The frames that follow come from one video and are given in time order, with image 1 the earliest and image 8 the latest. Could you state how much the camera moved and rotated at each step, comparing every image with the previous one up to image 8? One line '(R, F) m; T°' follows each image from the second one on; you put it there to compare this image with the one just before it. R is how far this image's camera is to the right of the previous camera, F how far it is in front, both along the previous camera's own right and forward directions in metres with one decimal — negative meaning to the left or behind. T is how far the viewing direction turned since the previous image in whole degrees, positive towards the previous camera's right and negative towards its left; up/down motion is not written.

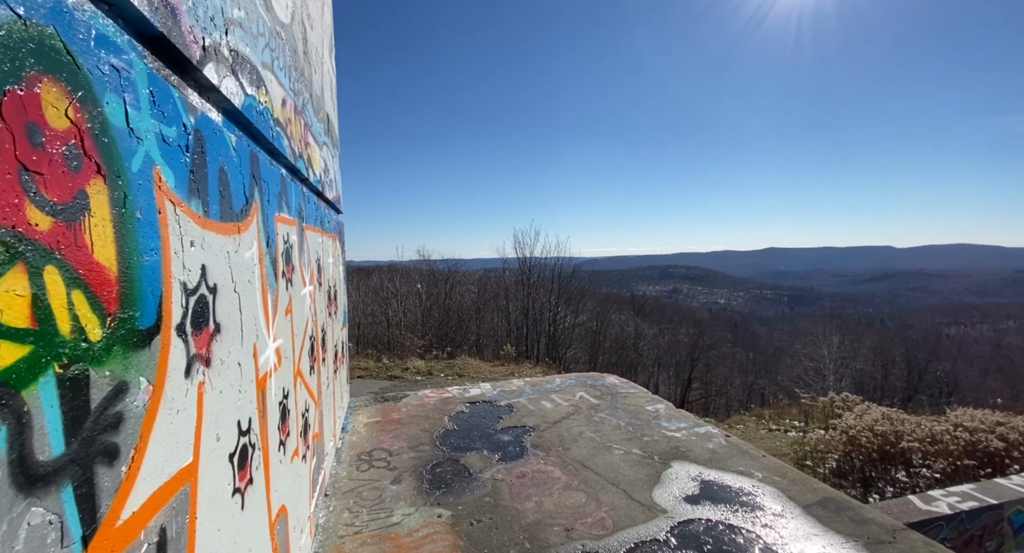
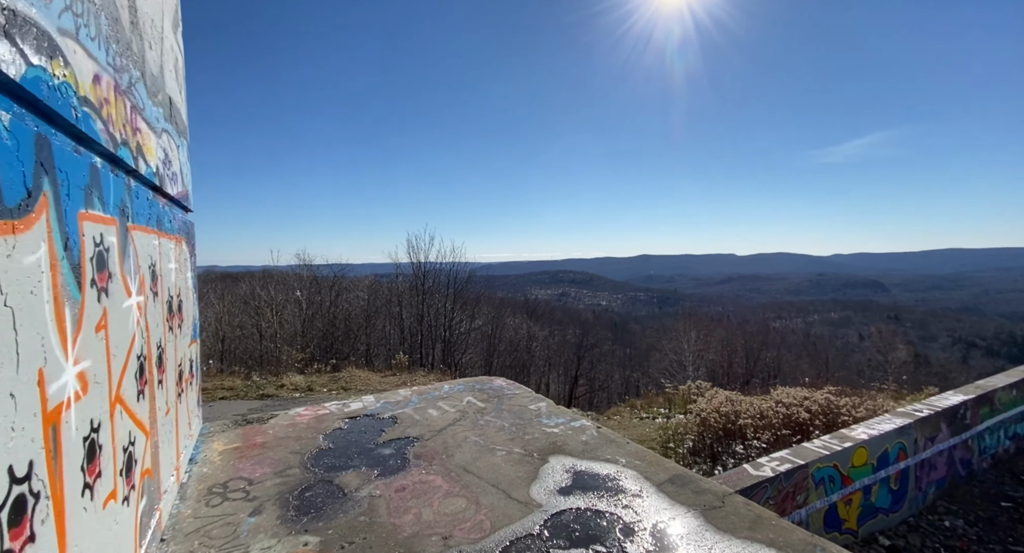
(0.0, 0.0) m; +14°
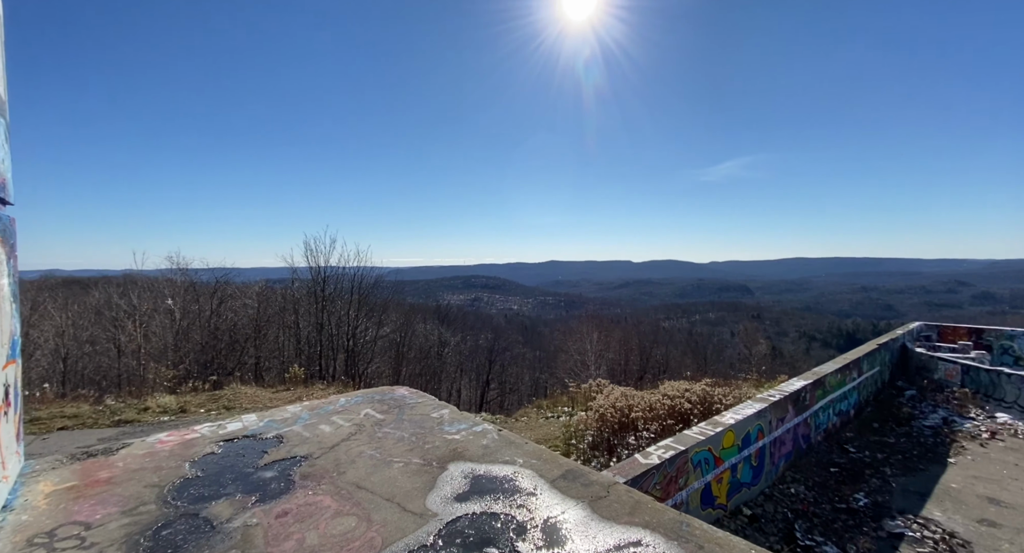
(0.0, 0.0) m; +12°
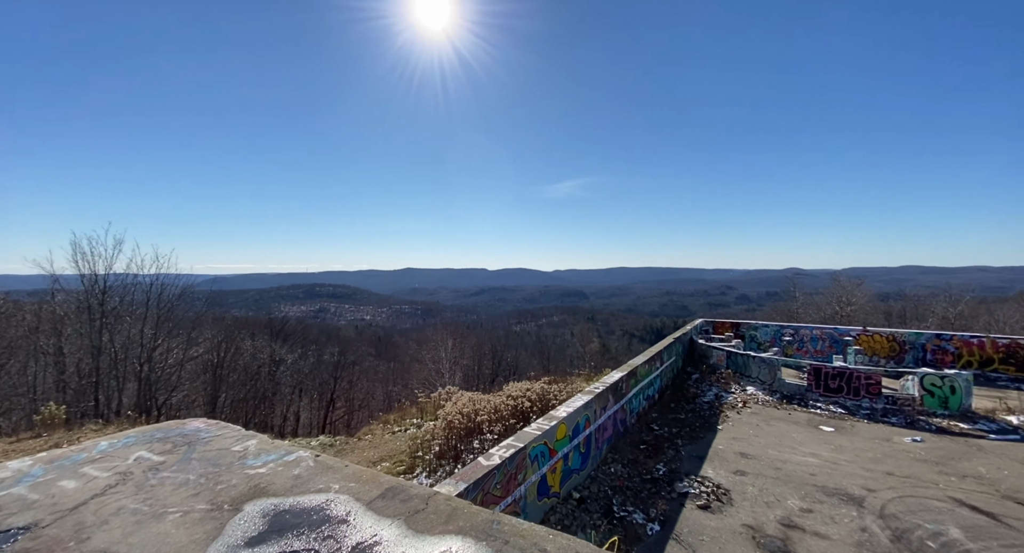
(+0.1, 0.0) m; +20°
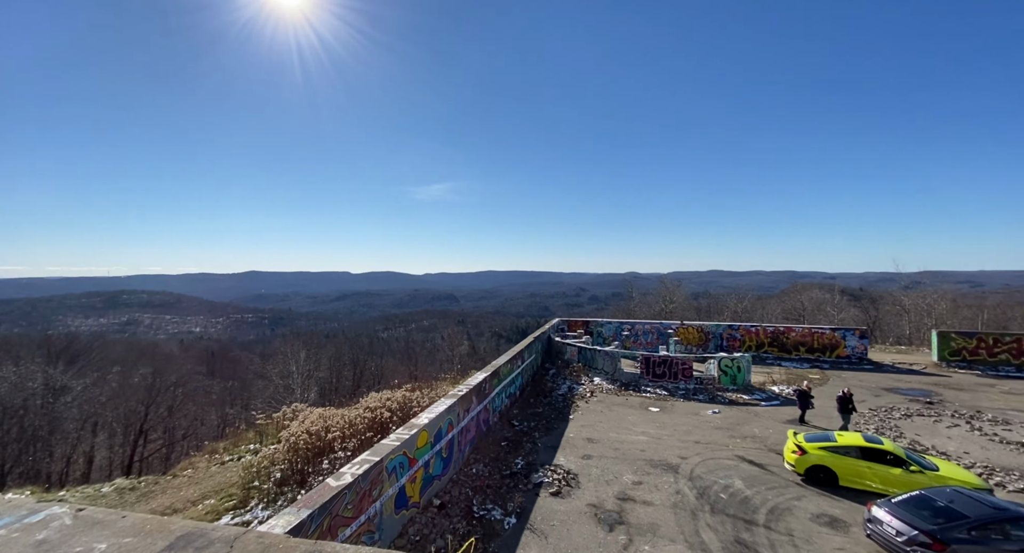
(-0.4, +0.1) m; +18°
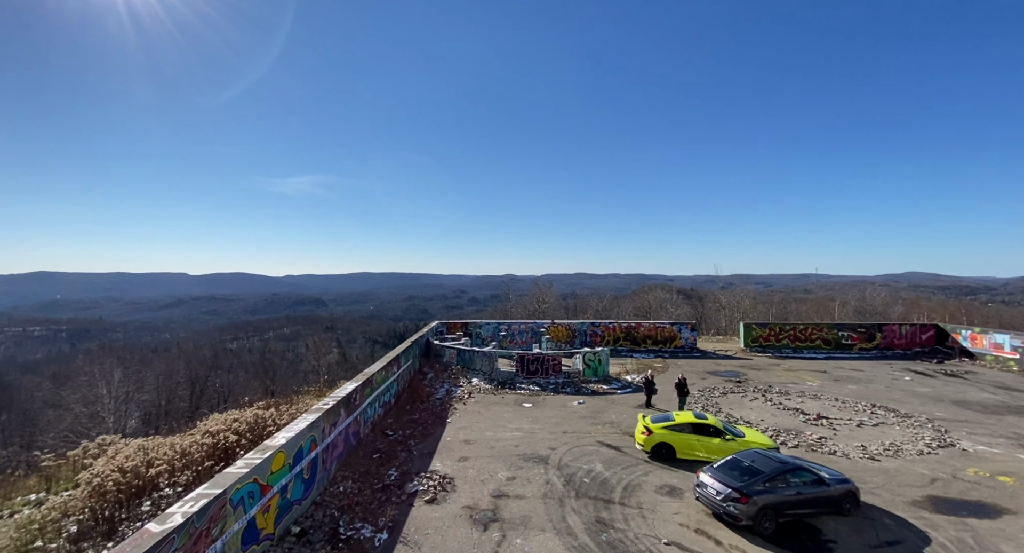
(-0.3, +1.8) m; +15°
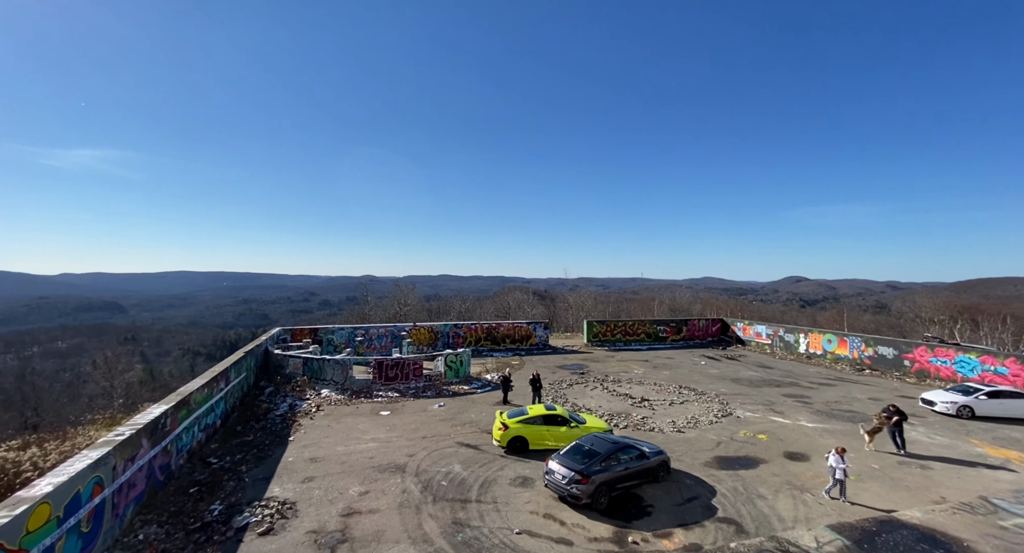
(+0.6, +1.9) m; +17°
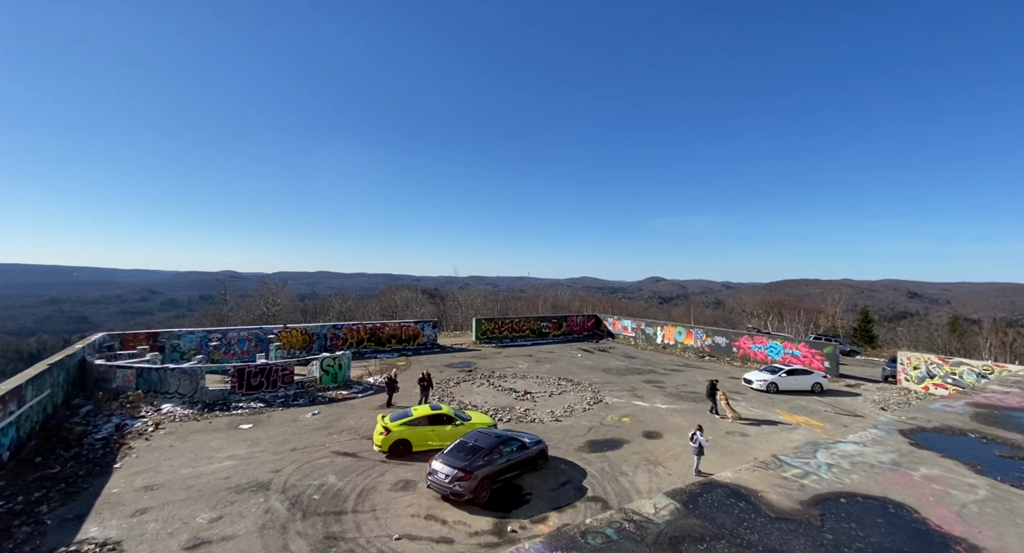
(+0.6, +1.4) m; +14°
